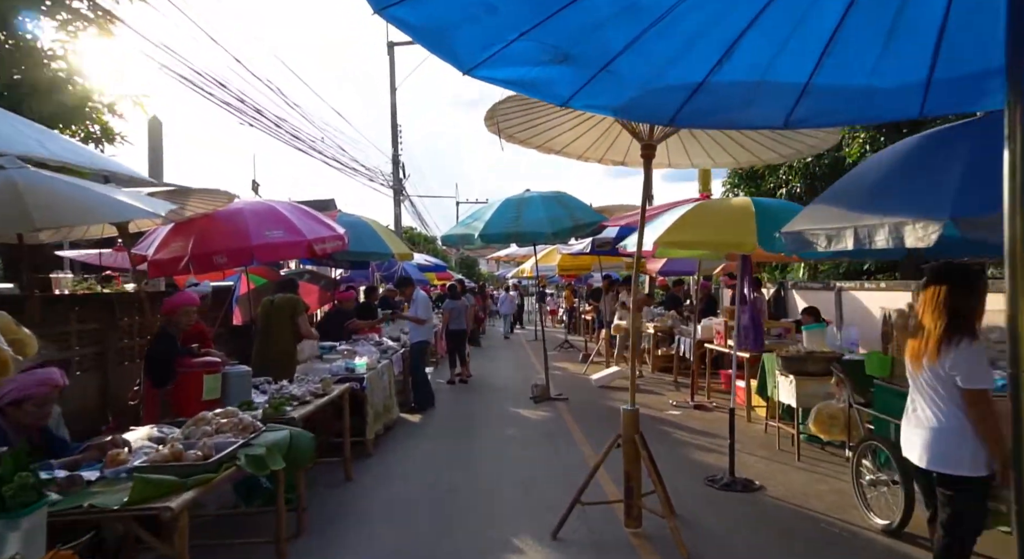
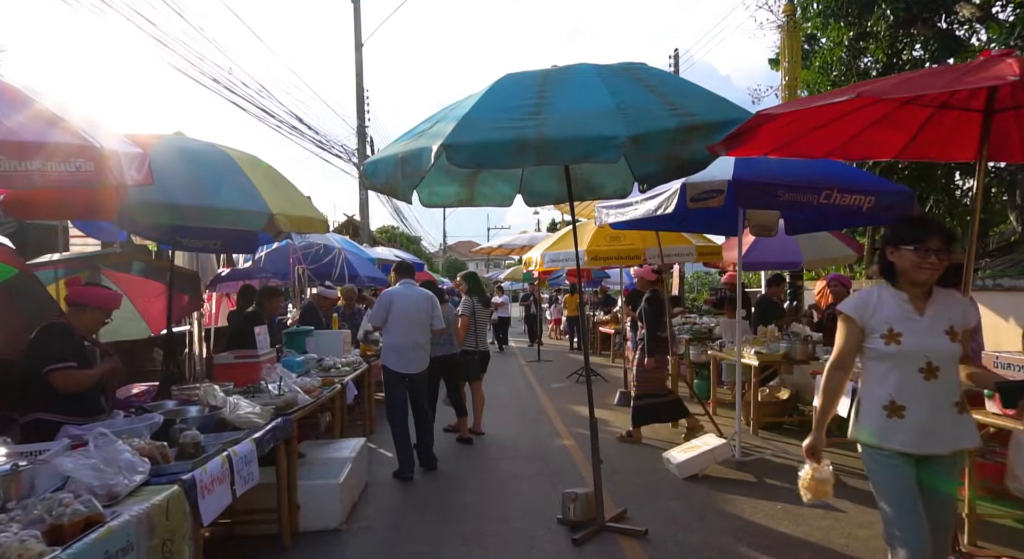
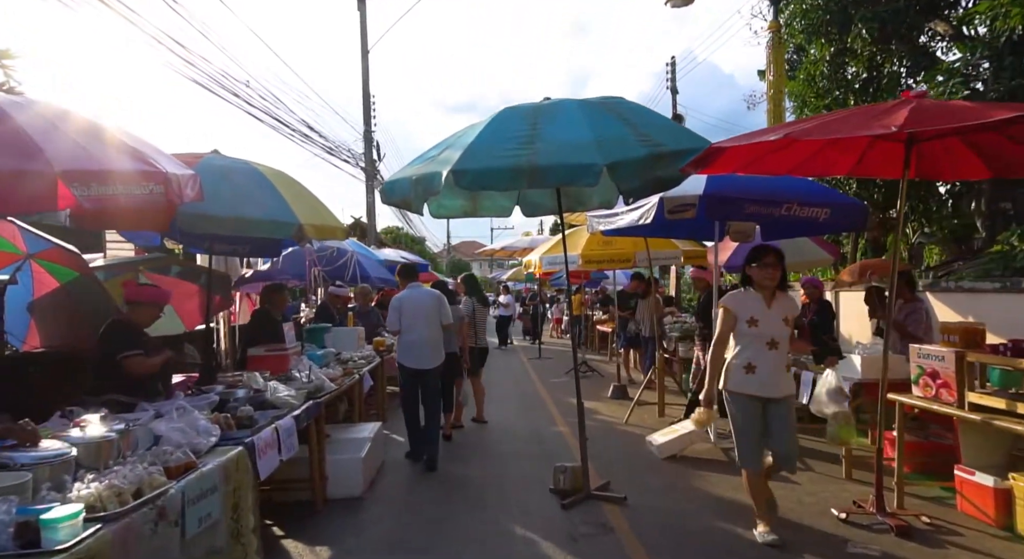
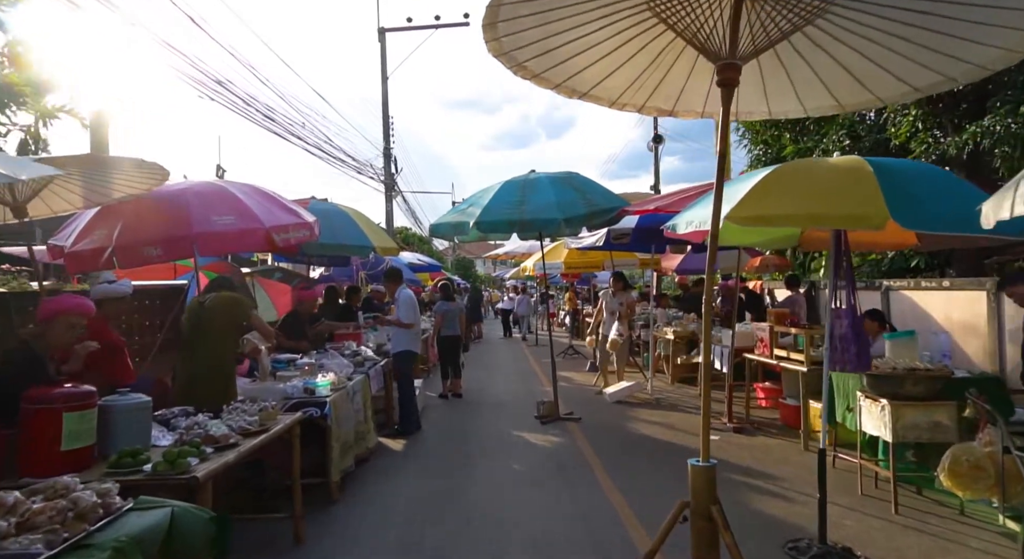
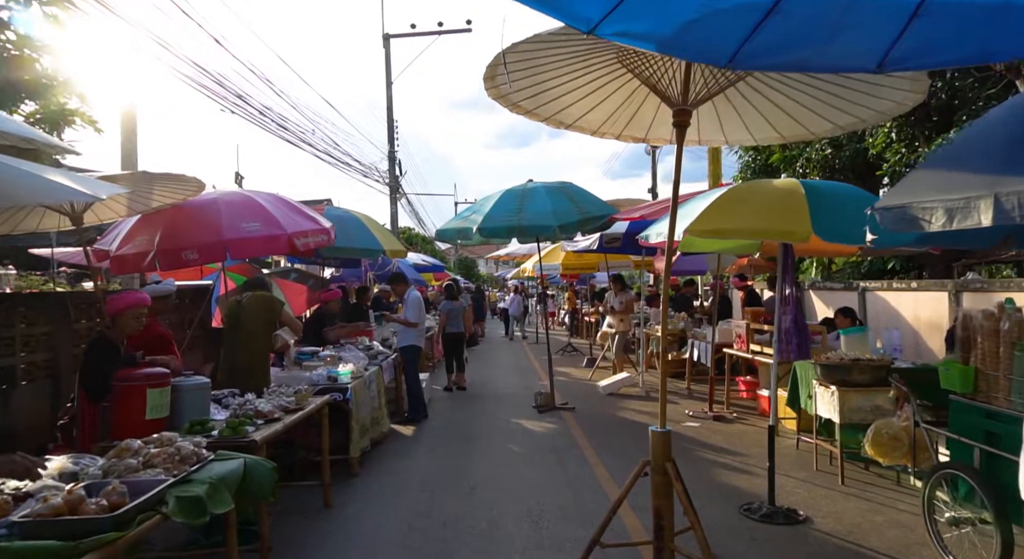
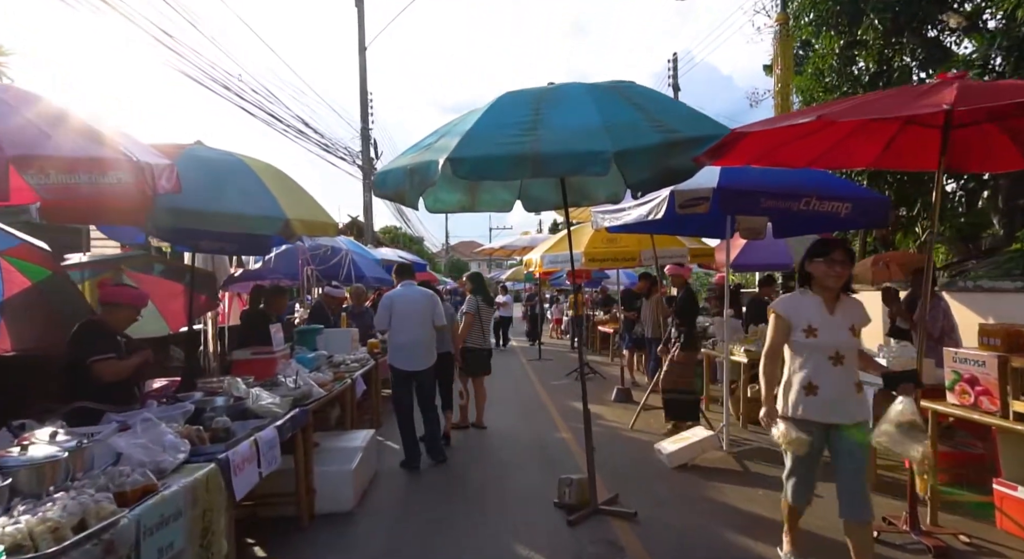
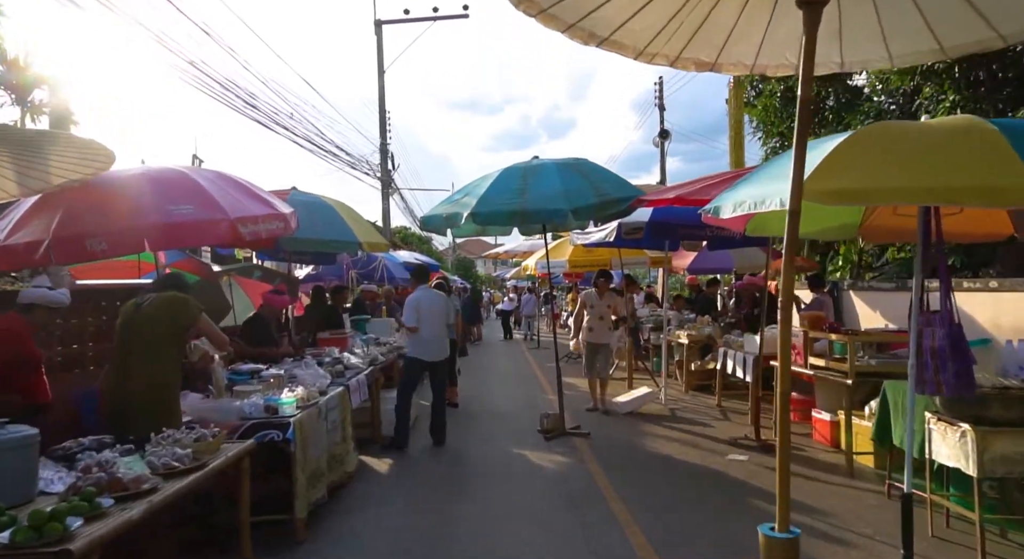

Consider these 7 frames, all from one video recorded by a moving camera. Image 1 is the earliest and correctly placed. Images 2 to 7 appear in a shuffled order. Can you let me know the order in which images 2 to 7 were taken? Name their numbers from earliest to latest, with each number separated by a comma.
5, 4, 7, 3, 6, 2
